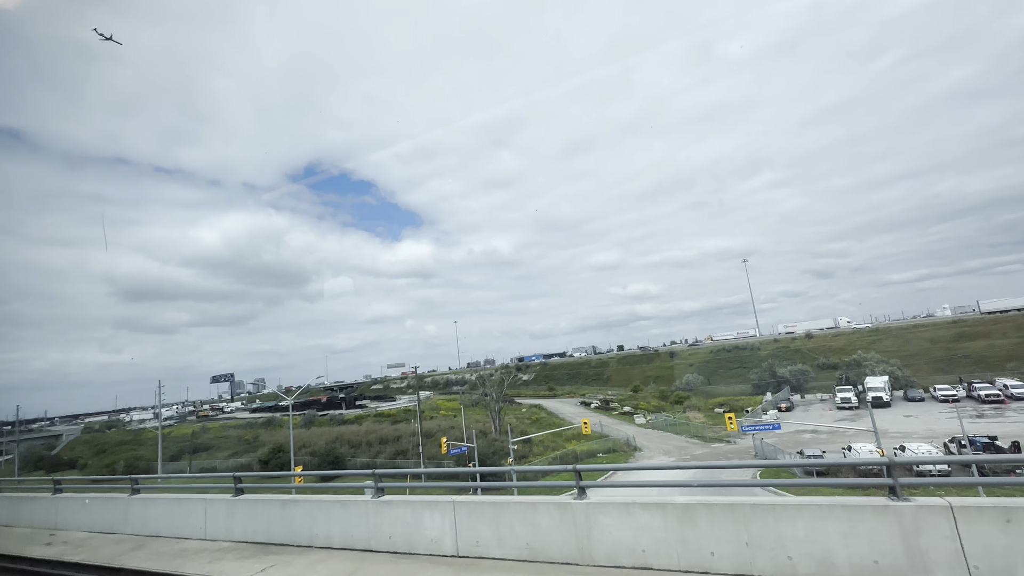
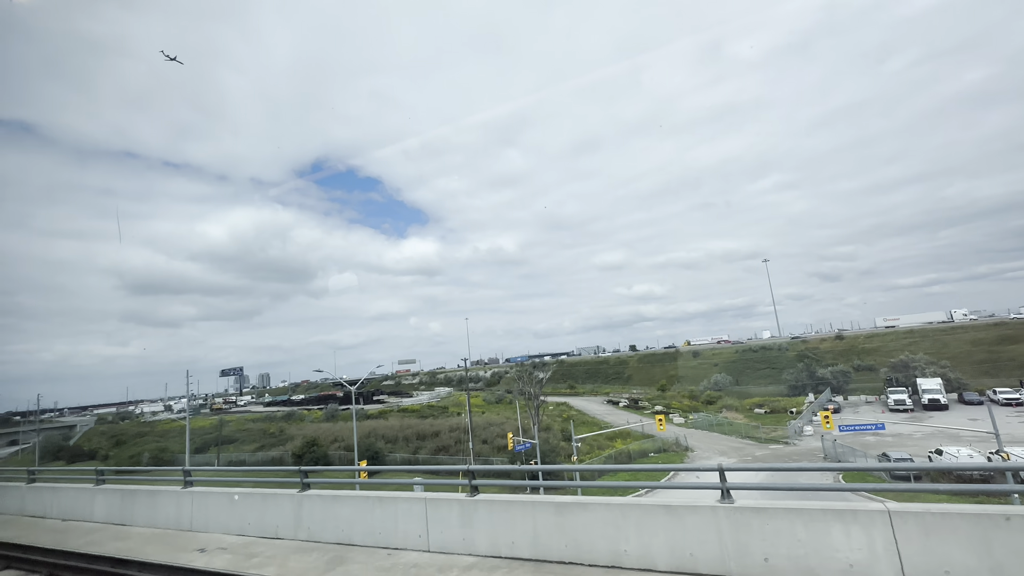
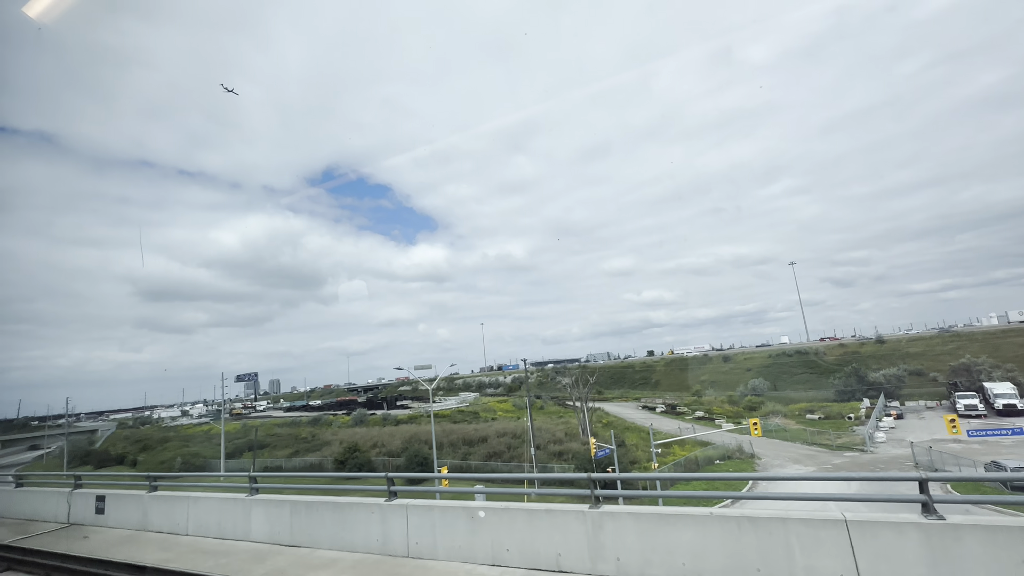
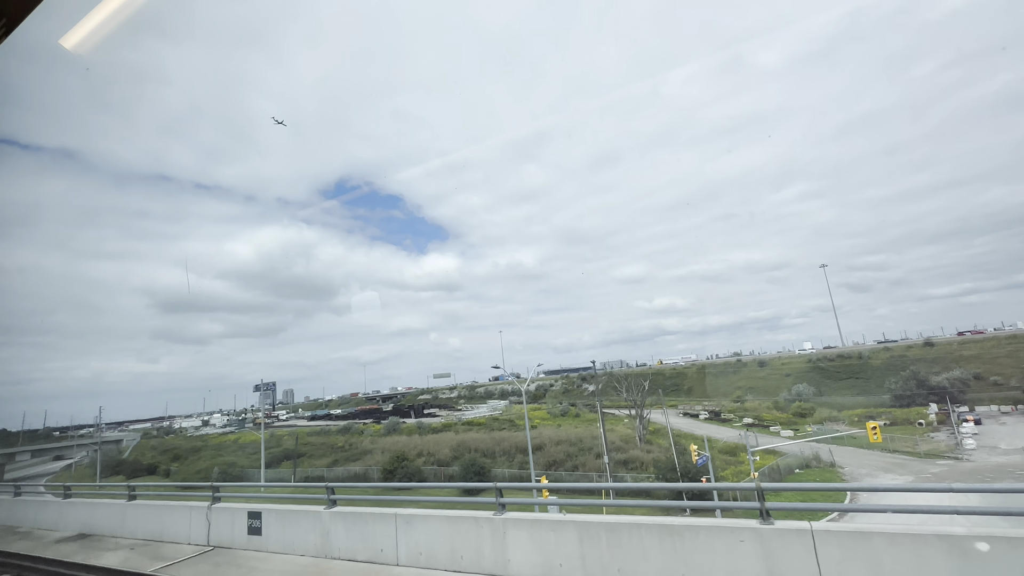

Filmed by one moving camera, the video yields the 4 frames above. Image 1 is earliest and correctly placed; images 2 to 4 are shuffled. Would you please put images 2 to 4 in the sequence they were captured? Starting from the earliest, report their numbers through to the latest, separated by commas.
2, 3, 4
